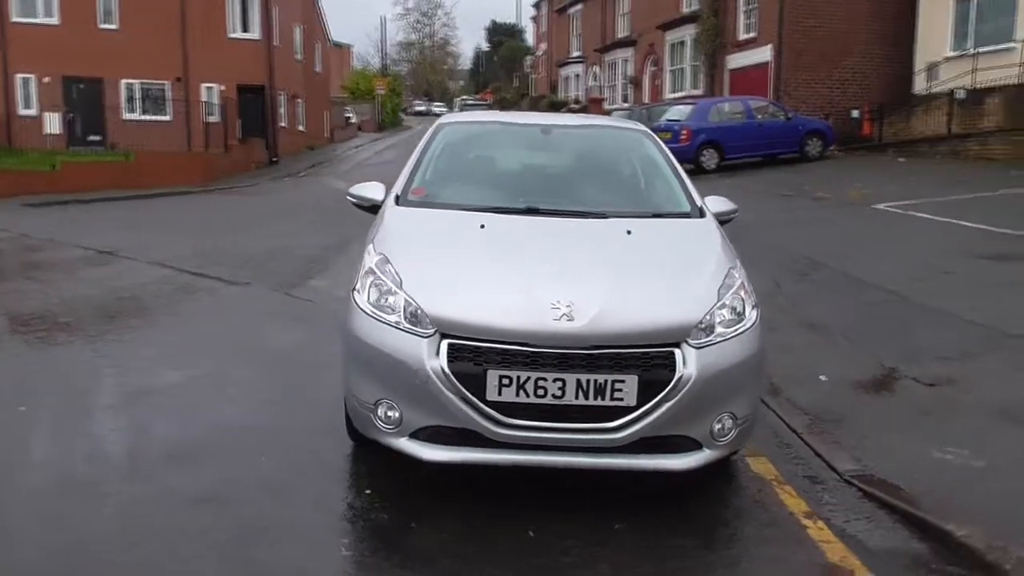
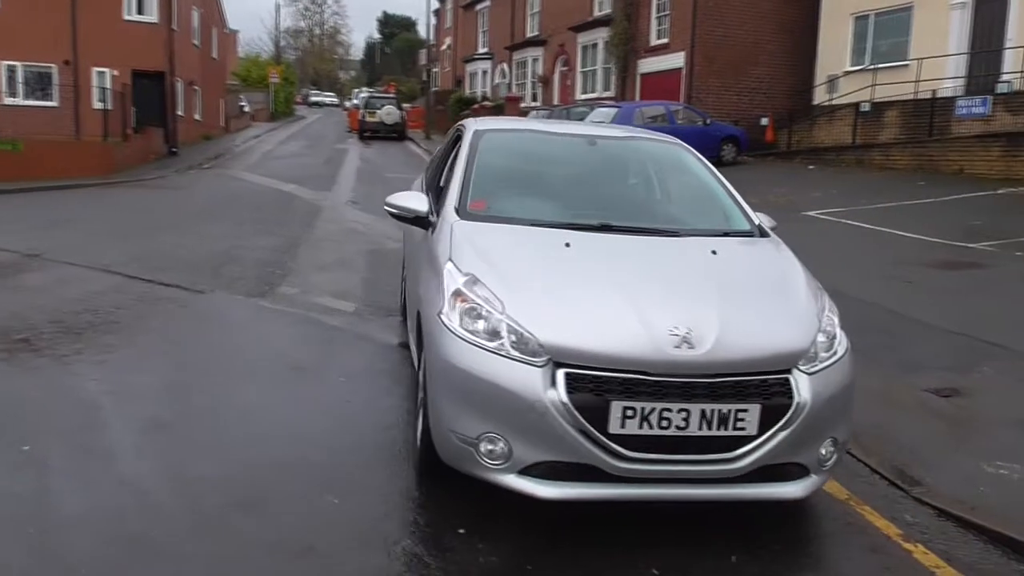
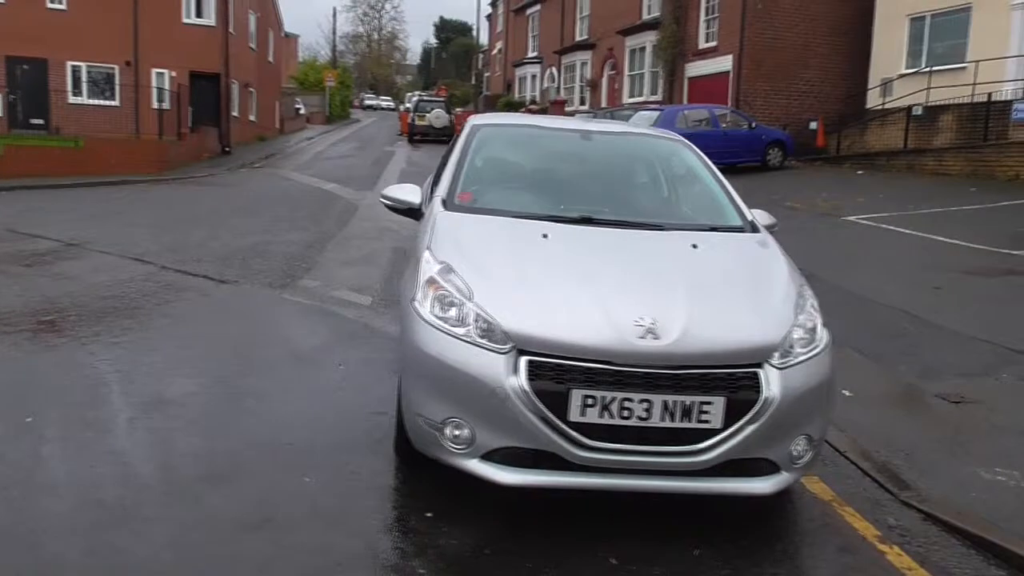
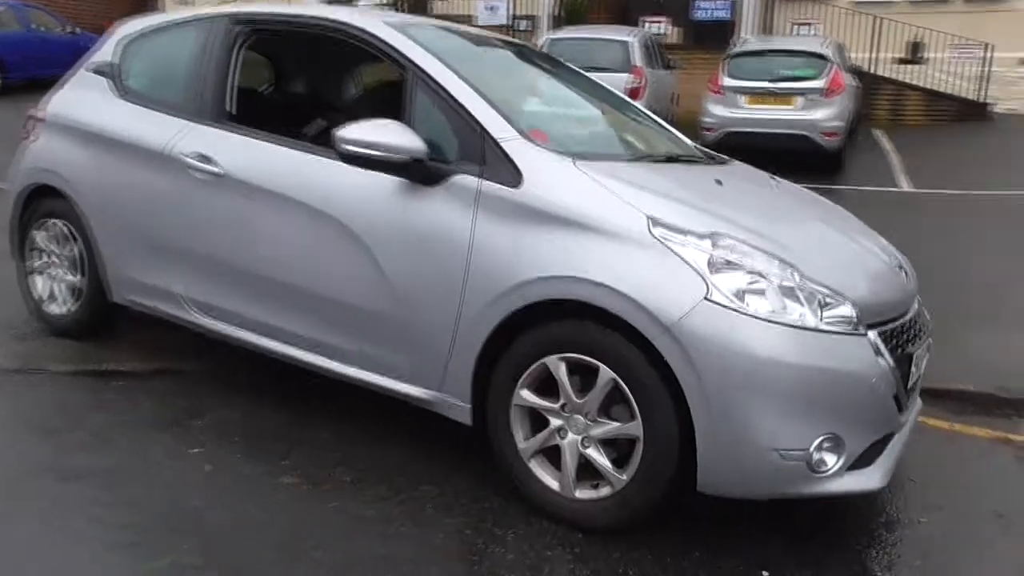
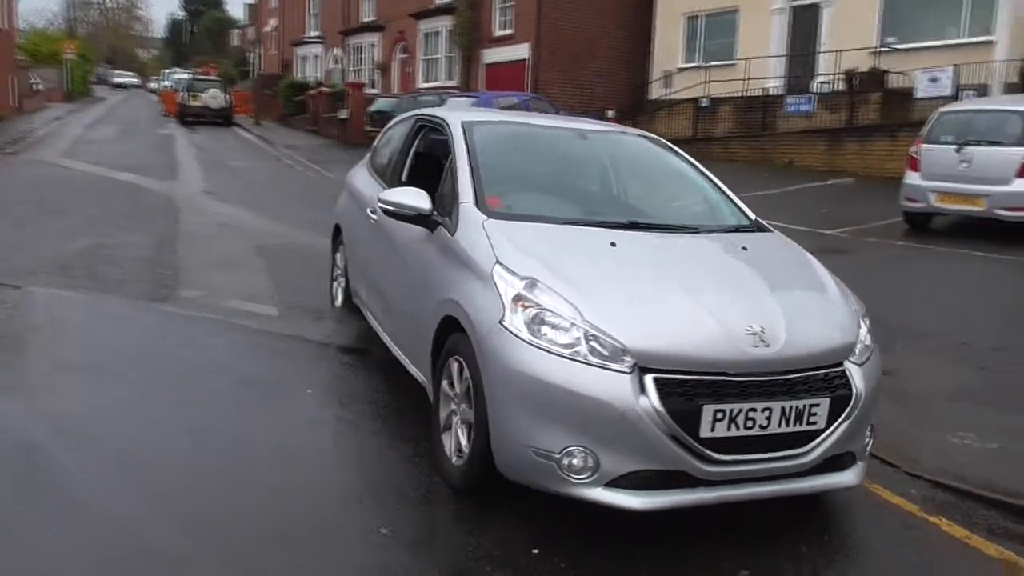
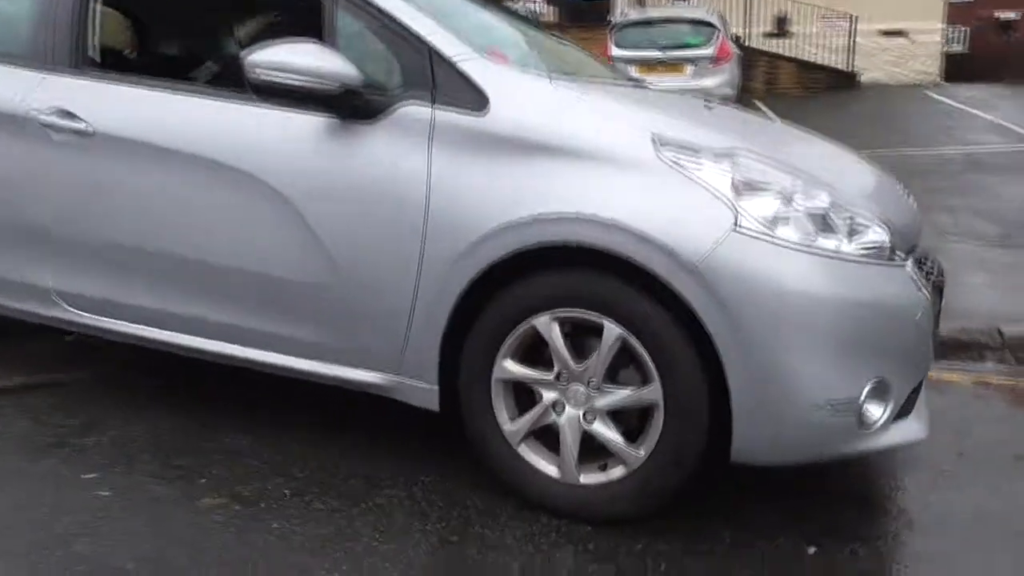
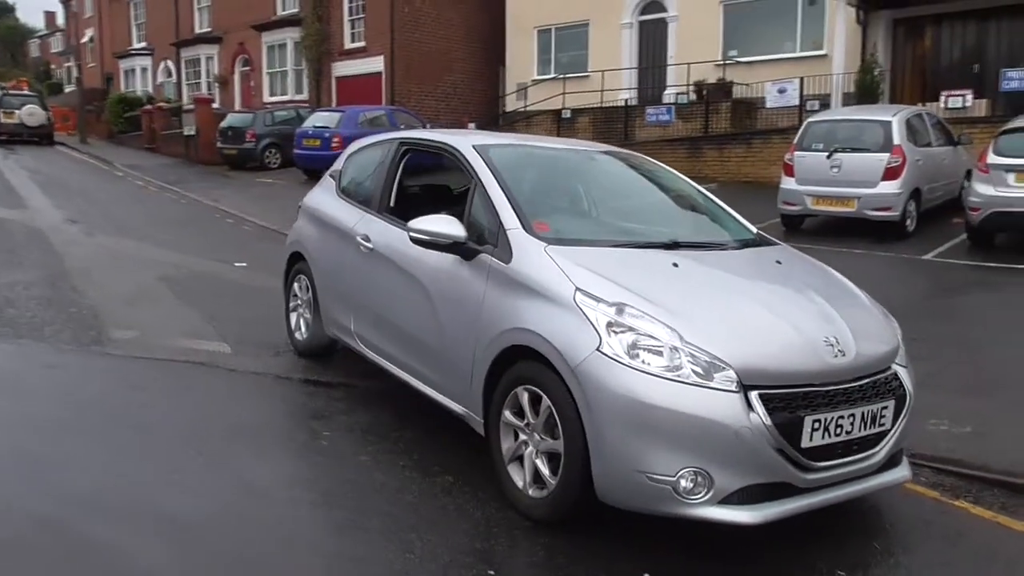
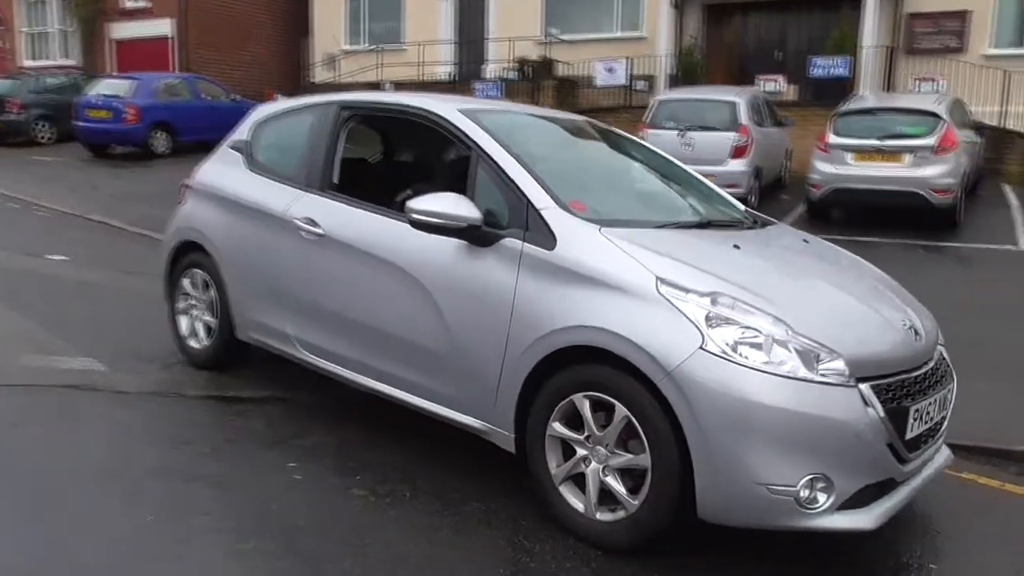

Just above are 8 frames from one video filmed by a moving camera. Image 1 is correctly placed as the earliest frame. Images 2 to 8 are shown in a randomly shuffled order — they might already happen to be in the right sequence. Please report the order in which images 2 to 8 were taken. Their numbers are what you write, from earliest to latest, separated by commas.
3, 2, 5, 7, 8, 4, 6
